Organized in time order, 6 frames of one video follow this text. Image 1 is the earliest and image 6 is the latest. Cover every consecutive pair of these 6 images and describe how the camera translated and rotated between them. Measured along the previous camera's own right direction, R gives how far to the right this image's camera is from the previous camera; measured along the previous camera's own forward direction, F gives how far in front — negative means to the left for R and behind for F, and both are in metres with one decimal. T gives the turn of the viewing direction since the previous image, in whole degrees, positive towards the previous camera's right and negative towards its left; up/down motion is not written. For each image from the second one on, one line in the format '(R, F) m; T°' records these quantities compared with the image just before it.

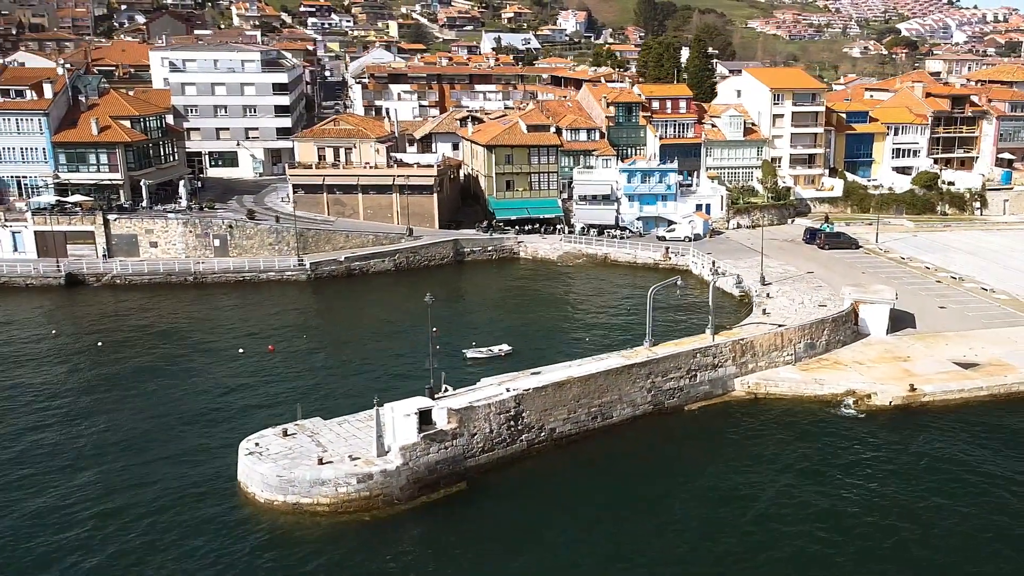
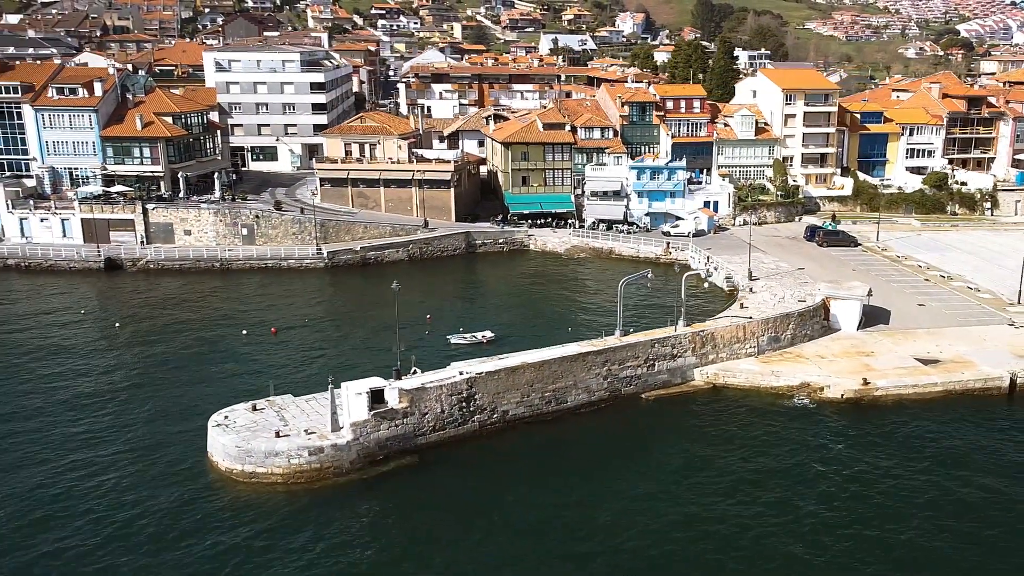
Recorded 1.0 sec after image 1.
(+5.5, -2.2) m; -6°
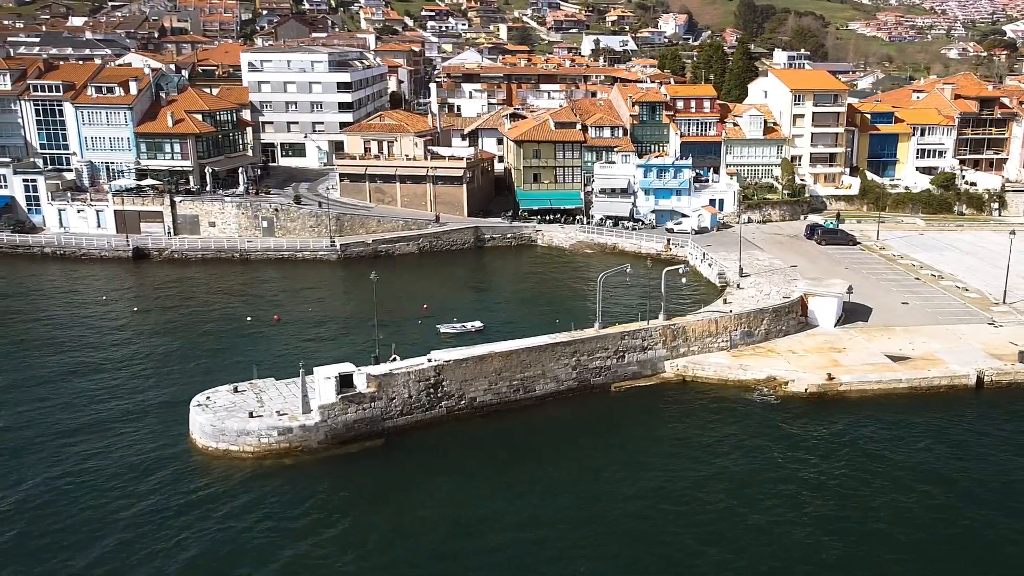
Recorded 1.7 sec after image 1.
(+4.2, -1.6) m; -4°
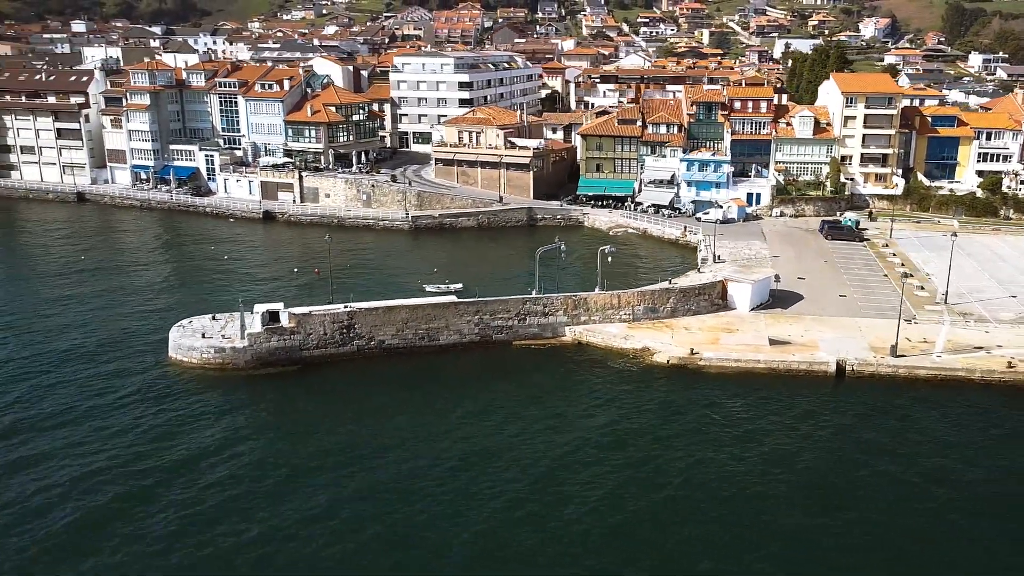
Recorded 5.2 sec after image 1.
(+19.9, -3.1) m; -20°
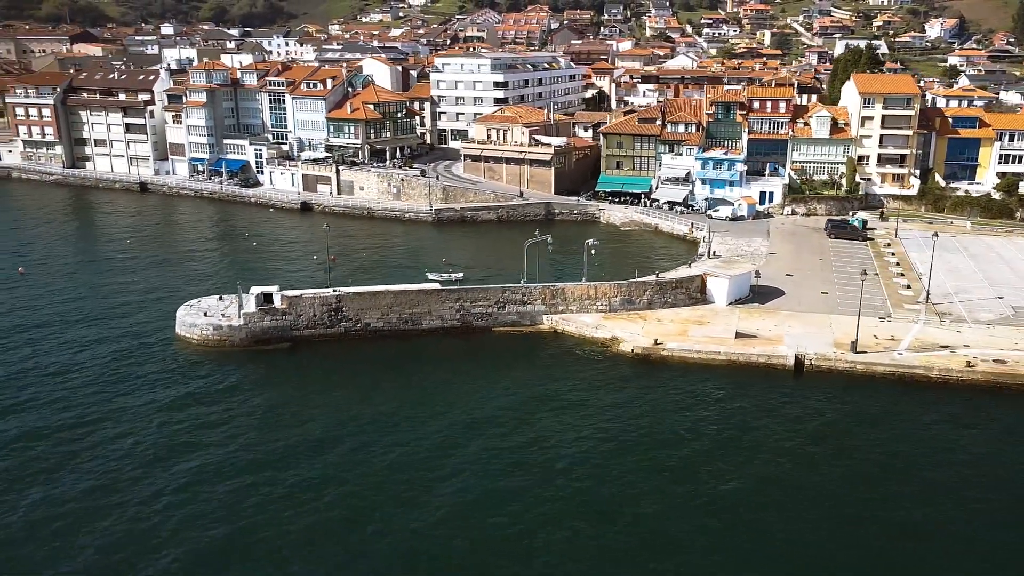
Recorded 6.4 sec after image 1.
(+6.0, -1.1) m; -6°
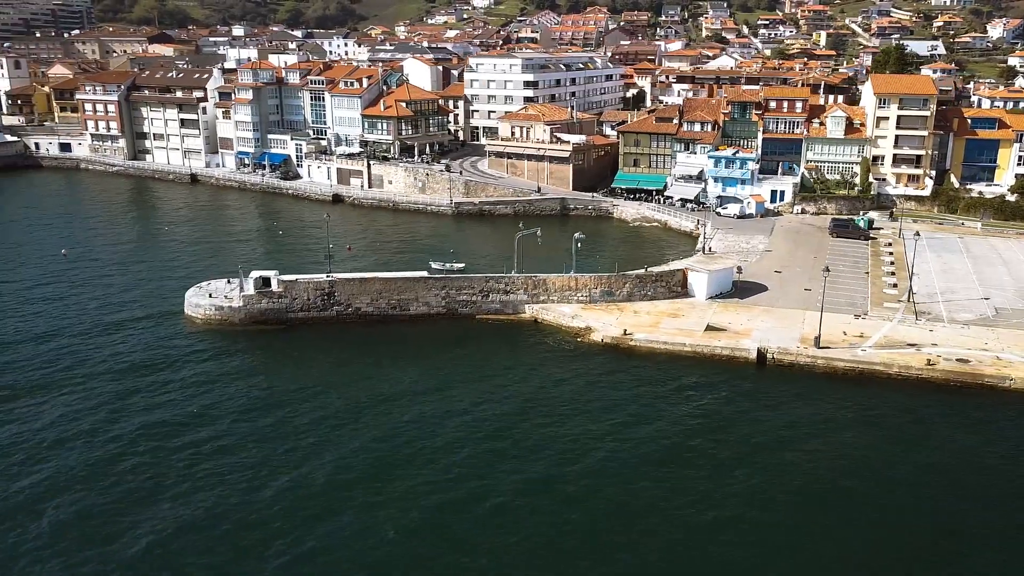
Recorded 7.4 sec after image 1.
(+5.4, -0.7) m; -5°
